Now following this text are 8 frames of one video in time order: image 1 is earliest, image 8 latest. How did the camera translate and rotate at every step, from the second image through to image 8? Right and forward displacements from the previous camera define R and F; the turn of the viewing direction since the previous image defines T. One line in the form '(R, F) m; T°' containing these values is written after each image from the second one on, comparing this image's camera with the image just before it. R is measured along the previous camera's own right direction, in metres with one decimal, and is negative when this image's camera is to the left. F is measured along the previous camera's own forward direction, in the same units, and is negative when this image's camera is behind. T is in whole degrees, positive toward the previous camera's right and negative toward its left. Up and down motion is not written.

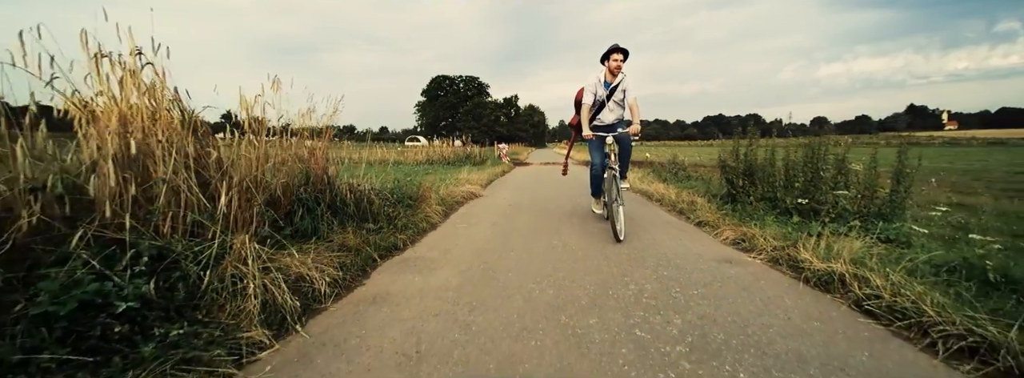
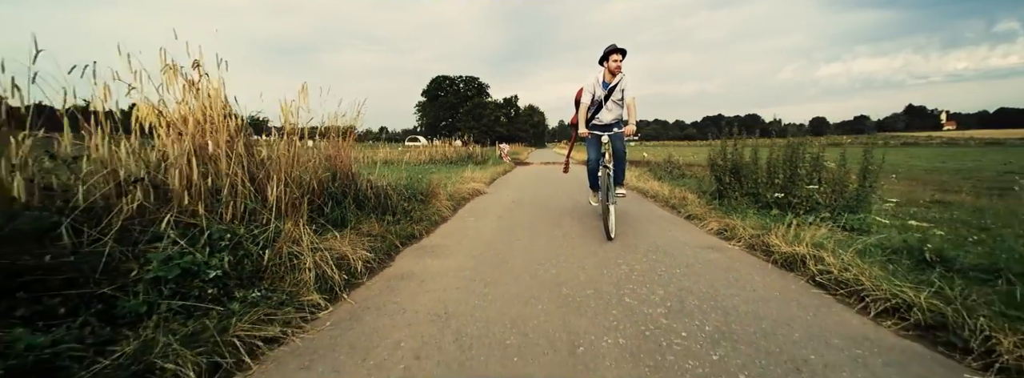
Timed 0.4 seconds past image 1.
(-0.1, -0.5) m; 0°
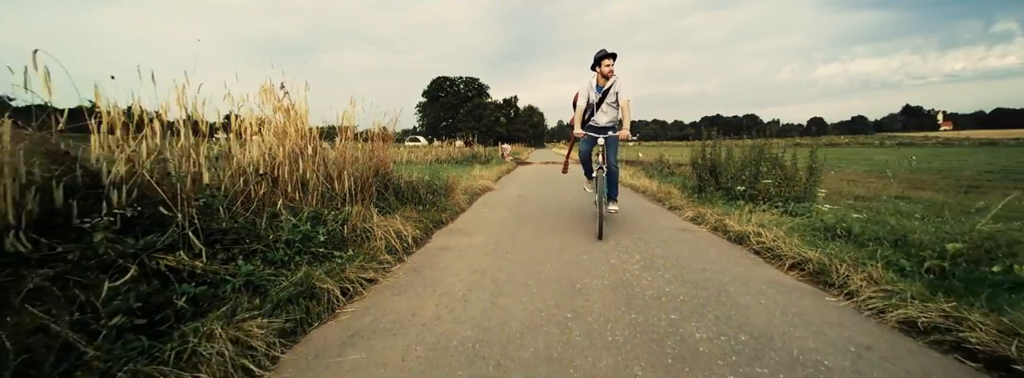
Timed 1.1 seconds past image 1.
(-0.2, -1.0) m; 0°
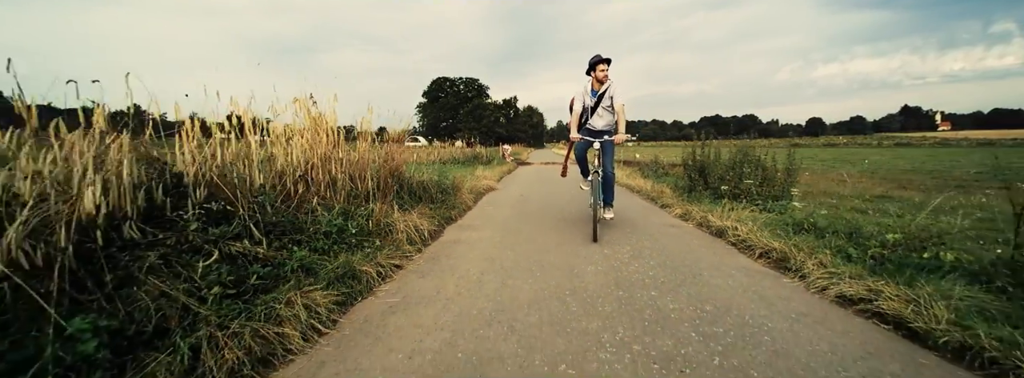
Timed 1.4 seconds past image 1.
(-0.1, -0.5) m; 0°
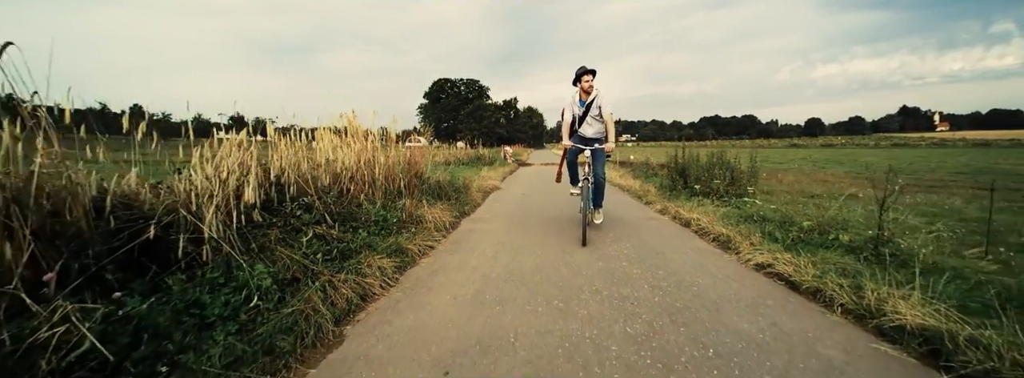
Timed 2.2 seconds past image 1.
(-0.1, -1.1) m; 0°
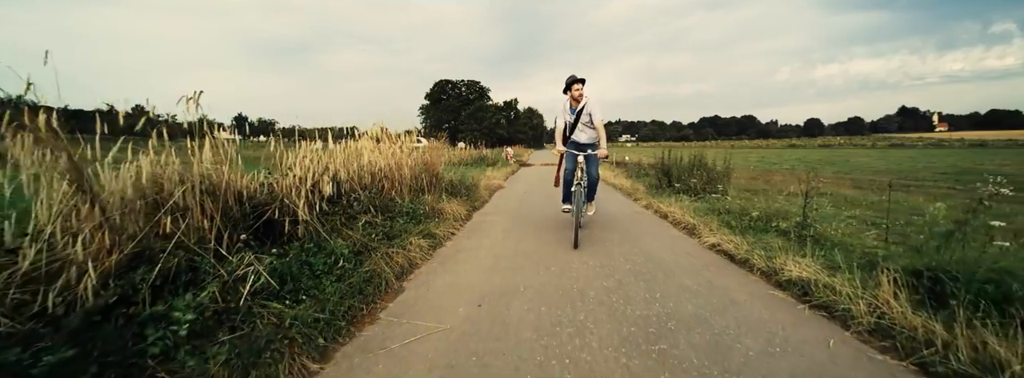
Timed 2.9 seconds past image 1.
(-0.1, -1.1) m; 0°
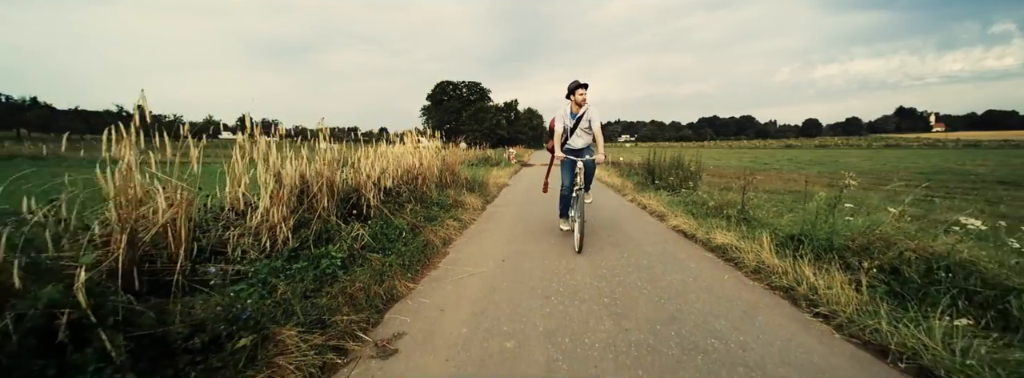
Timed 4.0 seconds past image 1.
(-0.2, -1.6) m; 0°
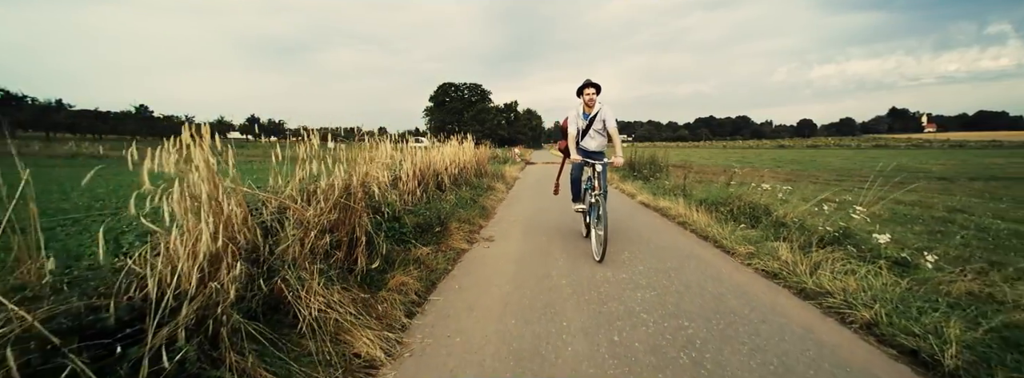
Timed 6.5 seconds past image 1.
(-0.6, -3.4) m; 0°
